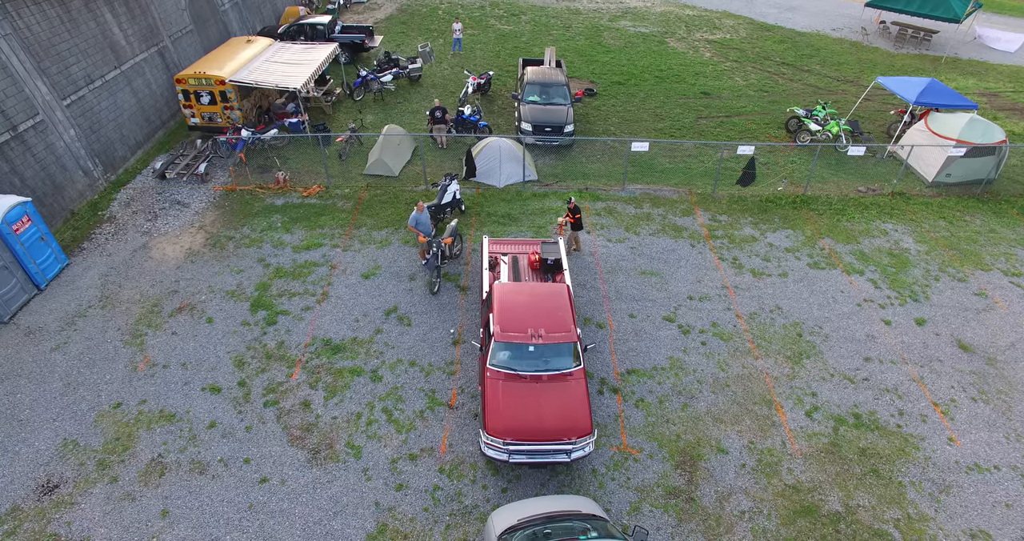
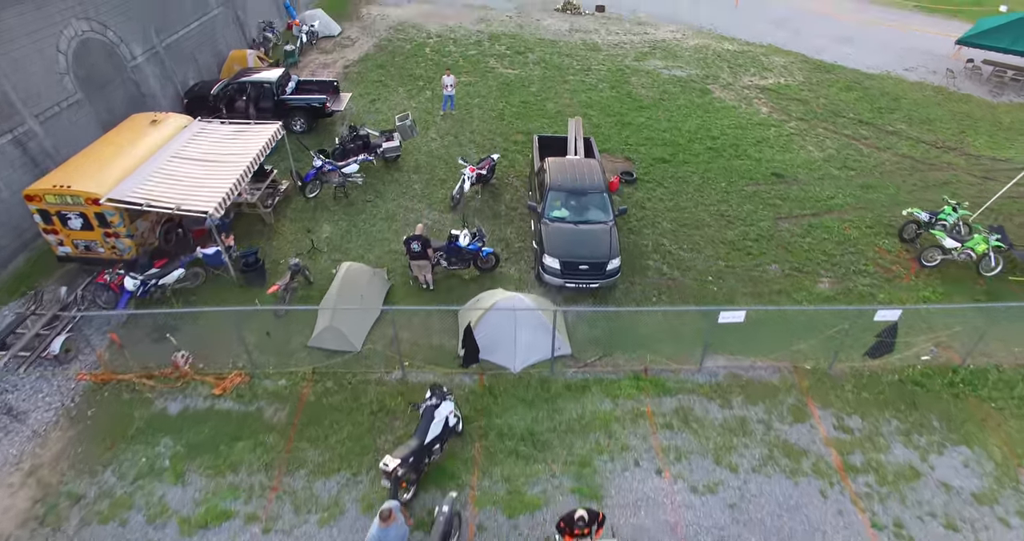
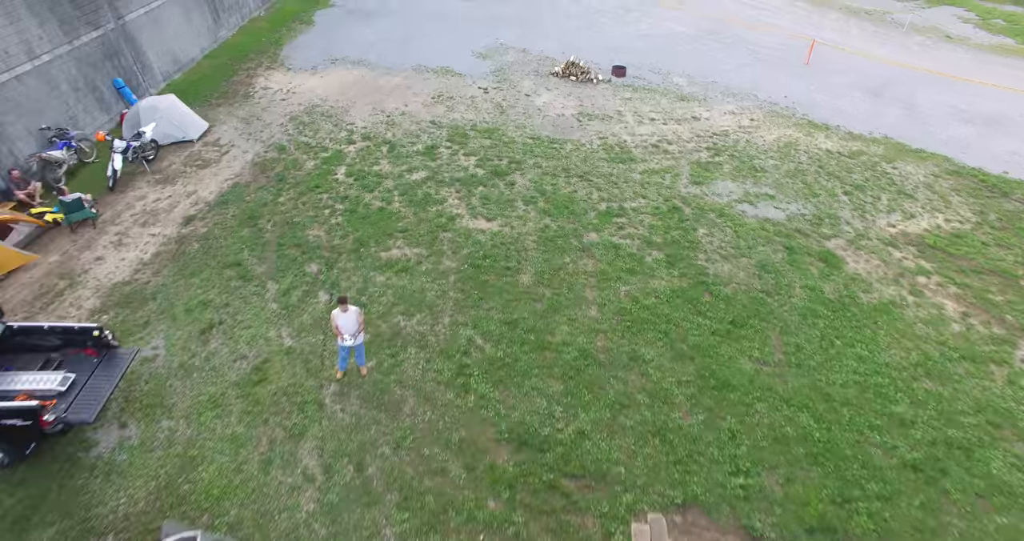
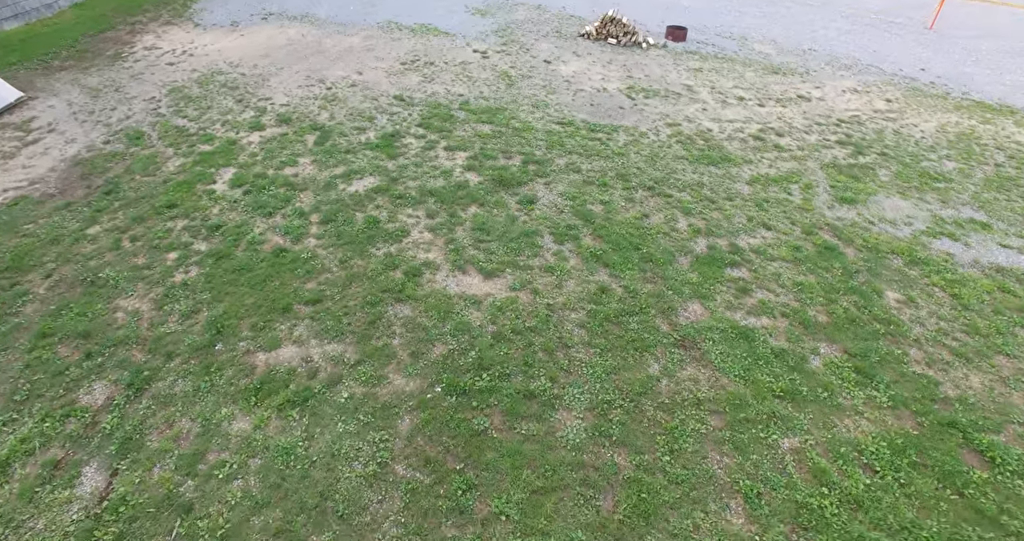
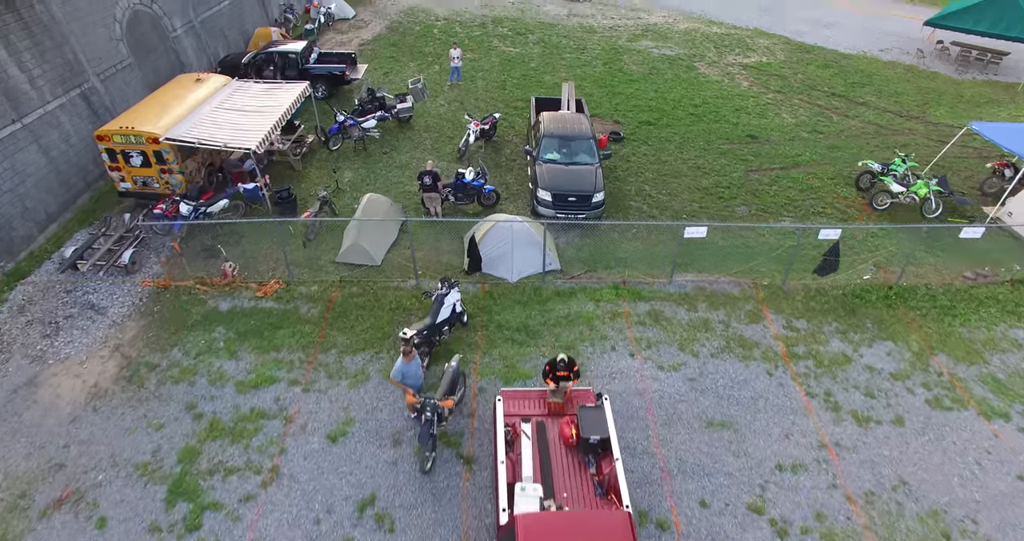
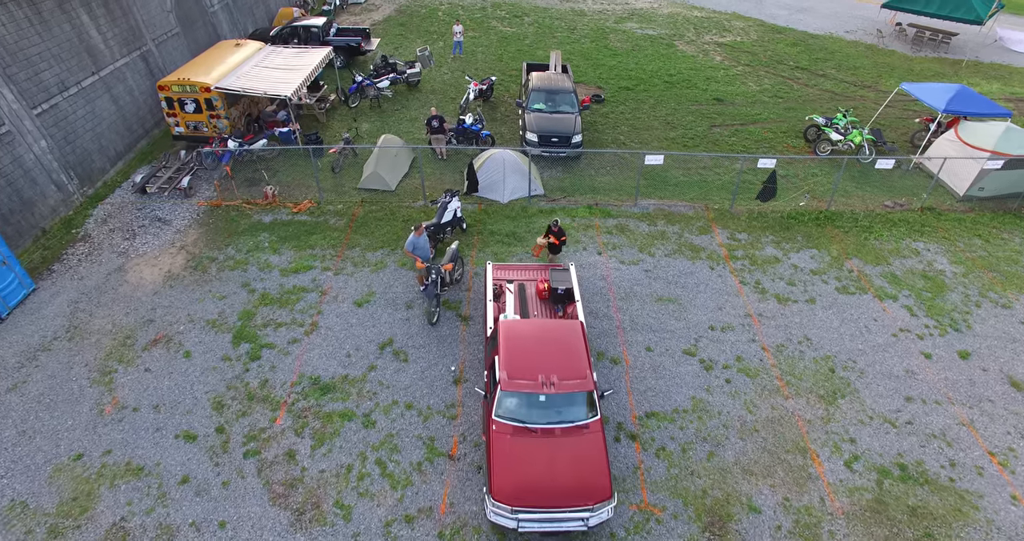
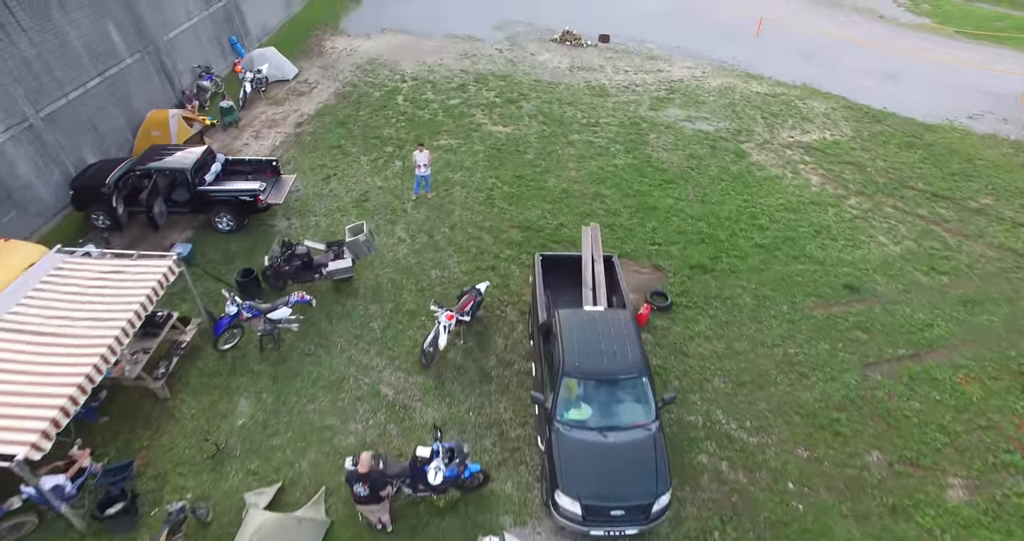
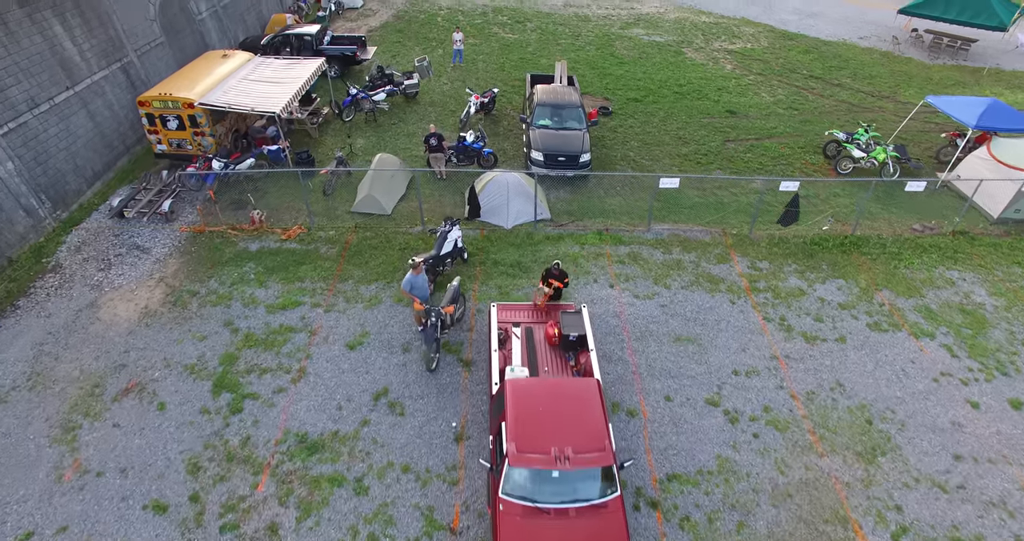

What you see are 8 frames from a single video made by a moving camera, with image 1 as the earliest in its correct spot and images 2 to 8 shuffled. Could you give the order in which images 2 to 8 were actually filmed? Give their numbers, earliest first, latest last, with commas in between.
6, 8, 5, 2, 7, 3, 4
